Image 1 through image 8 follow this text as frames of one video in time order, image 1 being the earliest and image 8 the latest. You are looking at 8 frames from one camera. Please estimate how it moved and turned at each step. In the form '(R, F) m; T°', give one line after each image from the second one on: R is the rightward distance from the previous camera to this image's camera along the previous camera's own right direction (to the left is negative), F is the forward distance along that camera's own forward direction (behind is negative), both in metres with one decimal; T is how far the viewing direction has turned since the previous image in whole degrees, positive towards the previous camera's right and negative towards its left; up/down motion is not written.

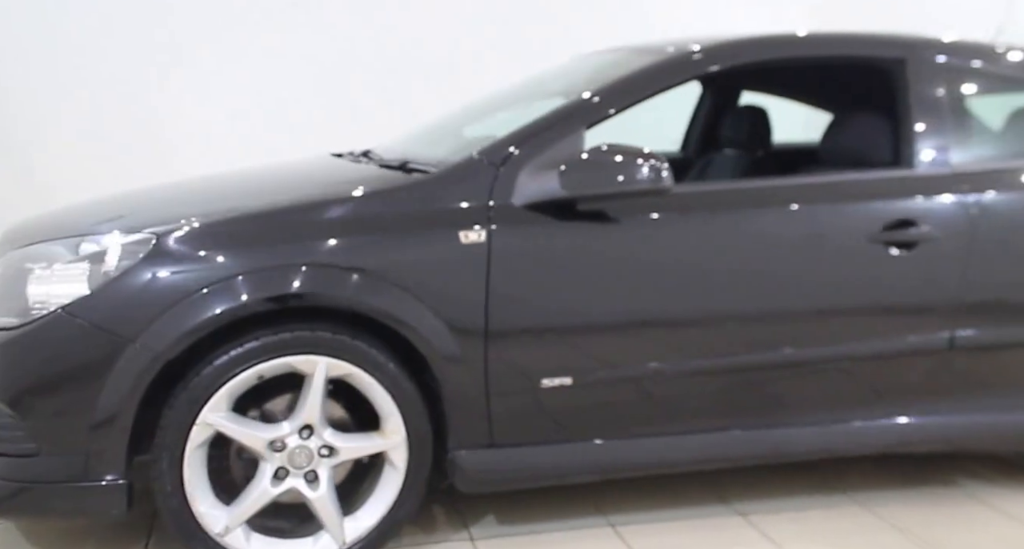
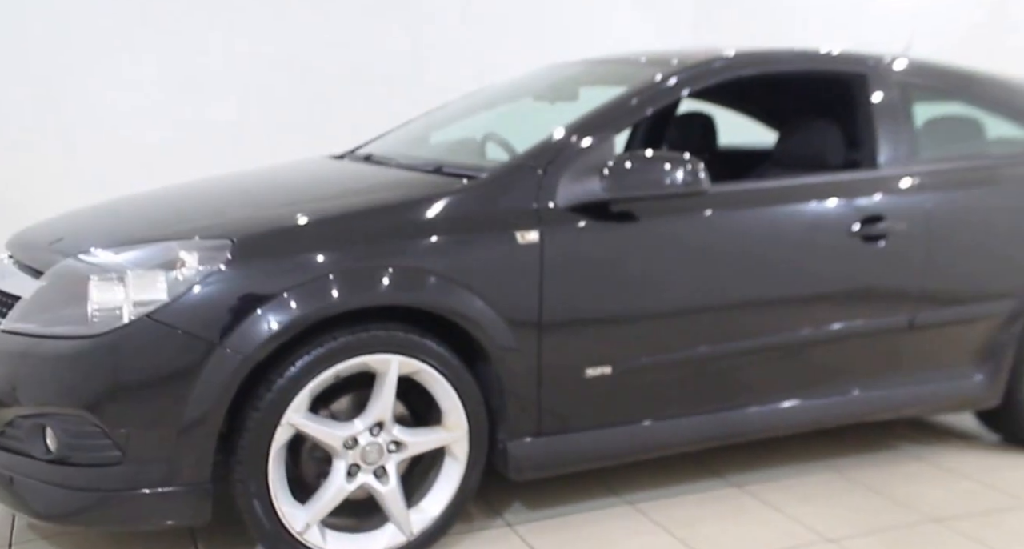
(-0.5, -0.1) m; +11°
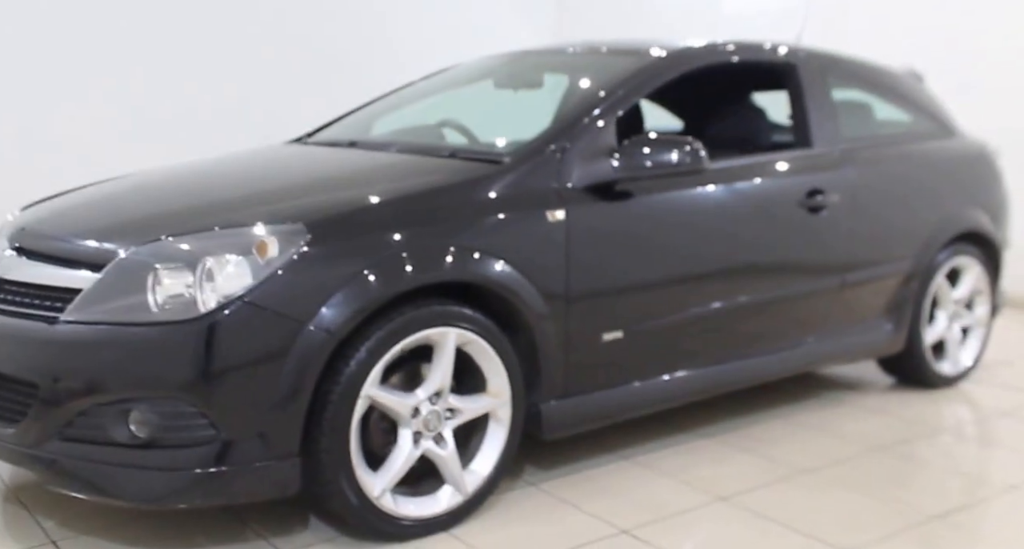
(-0.6, -0.1) m; +12°
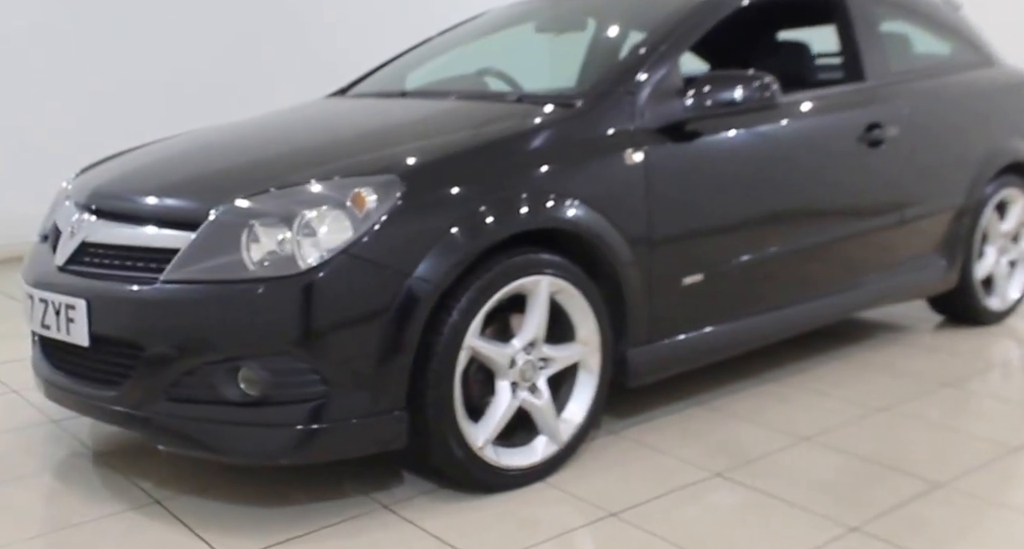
(-0.2, 0.0) m; +1°
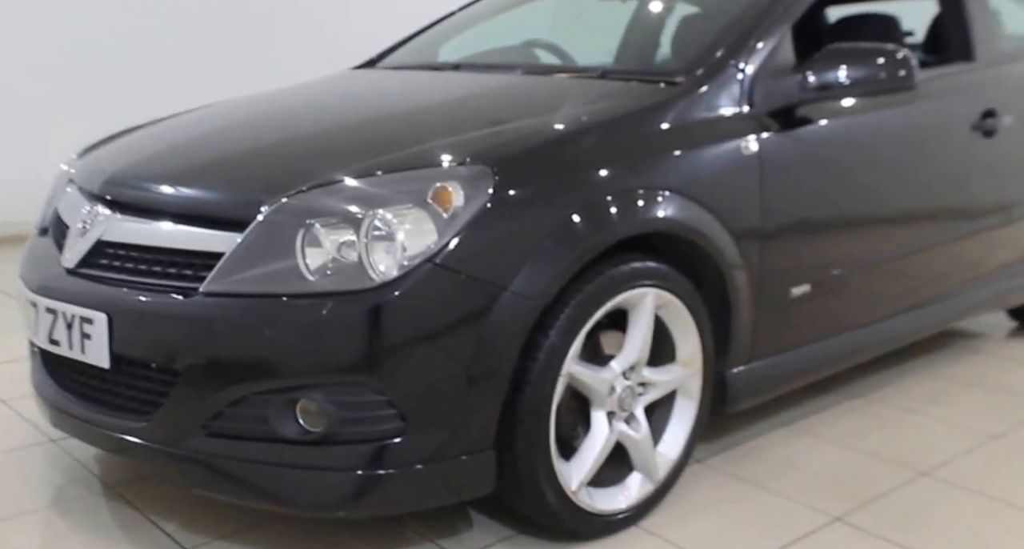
(-0.3, +0.4) m; +2°
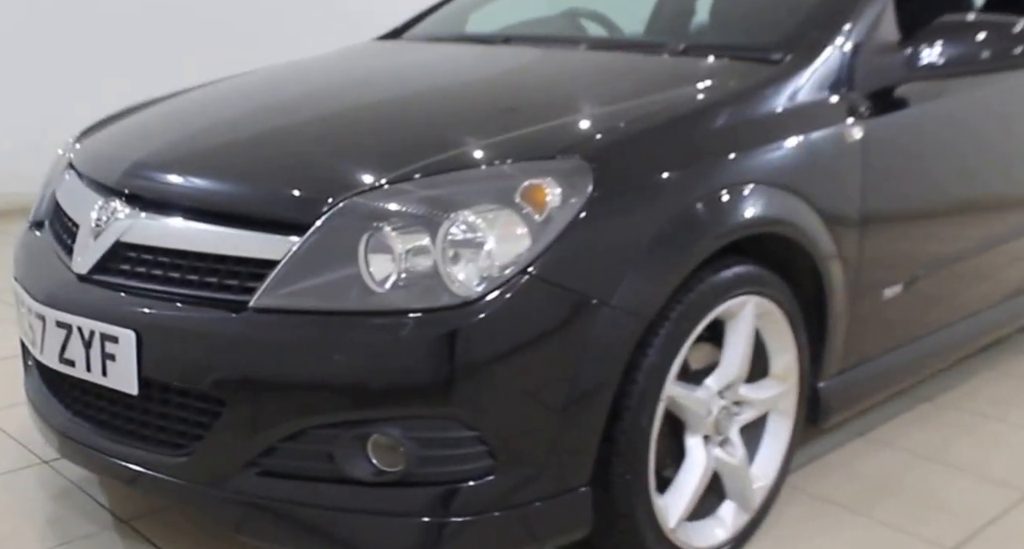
(-0.2, +0.3) m; +2°
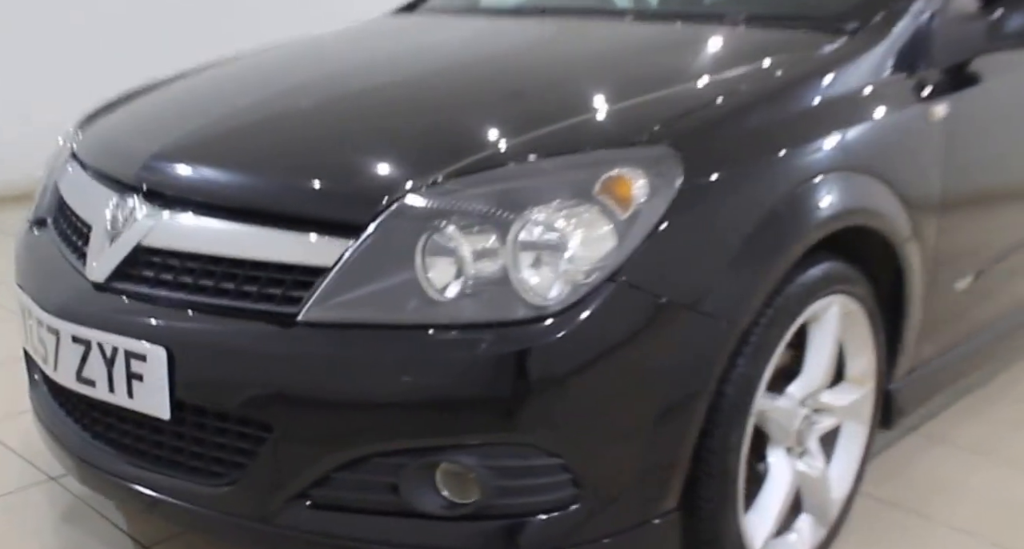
(-0.1, +0.2) m; +1°
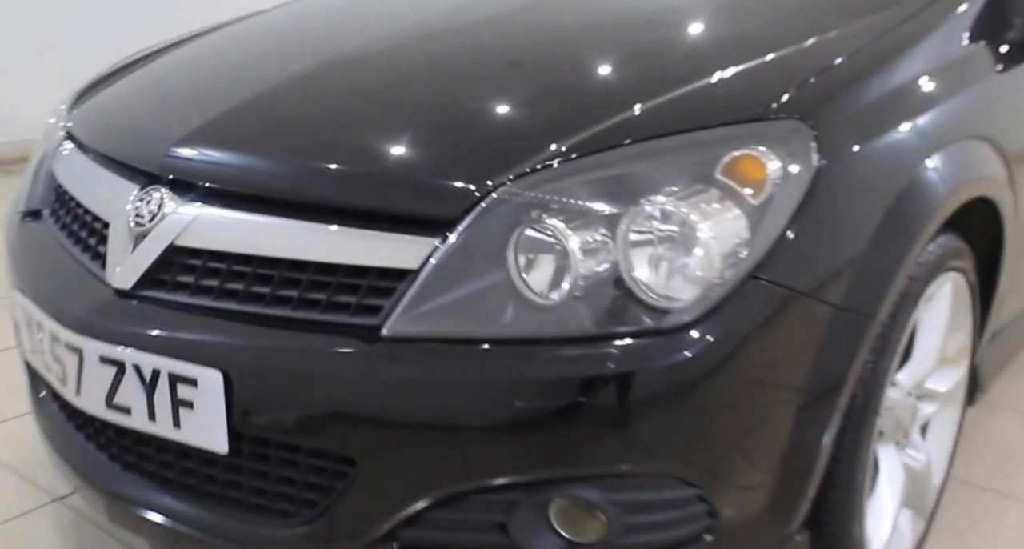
(-0.2, +0.2) m; +3°
